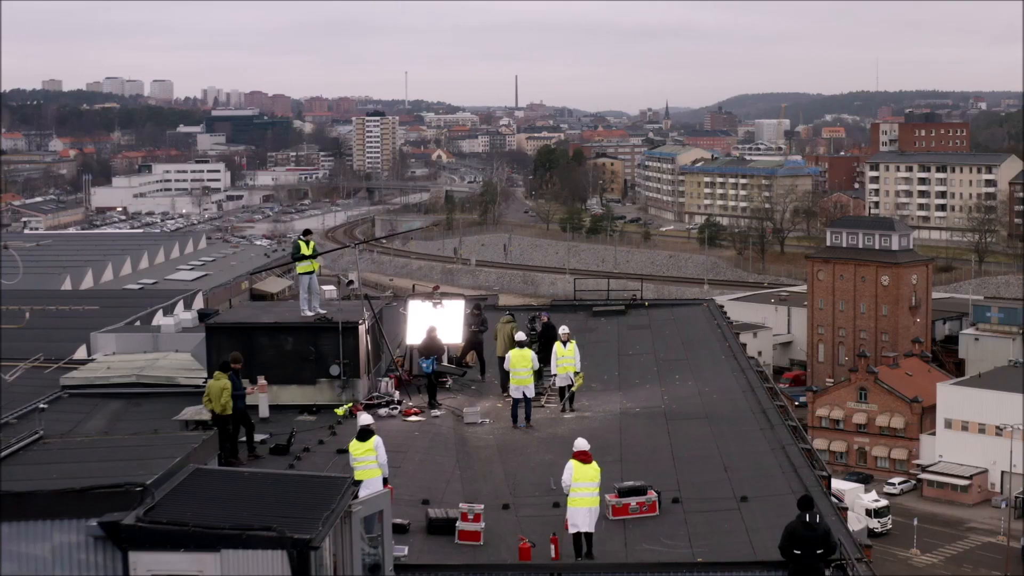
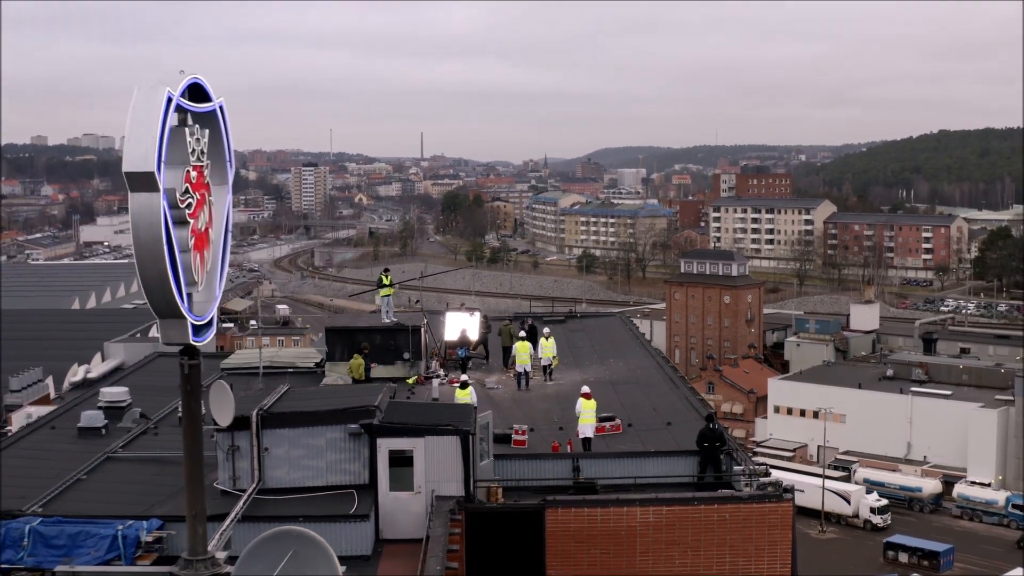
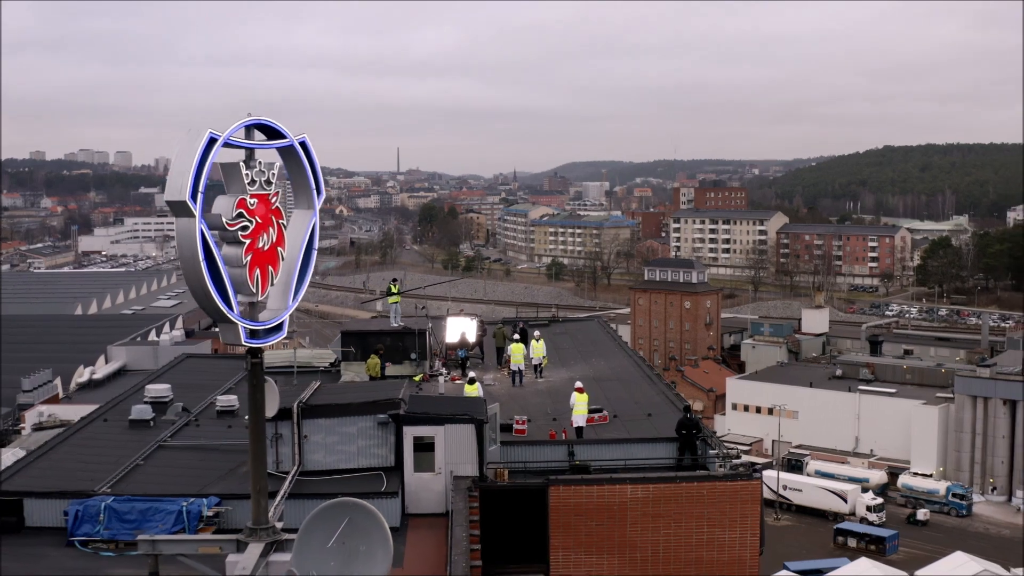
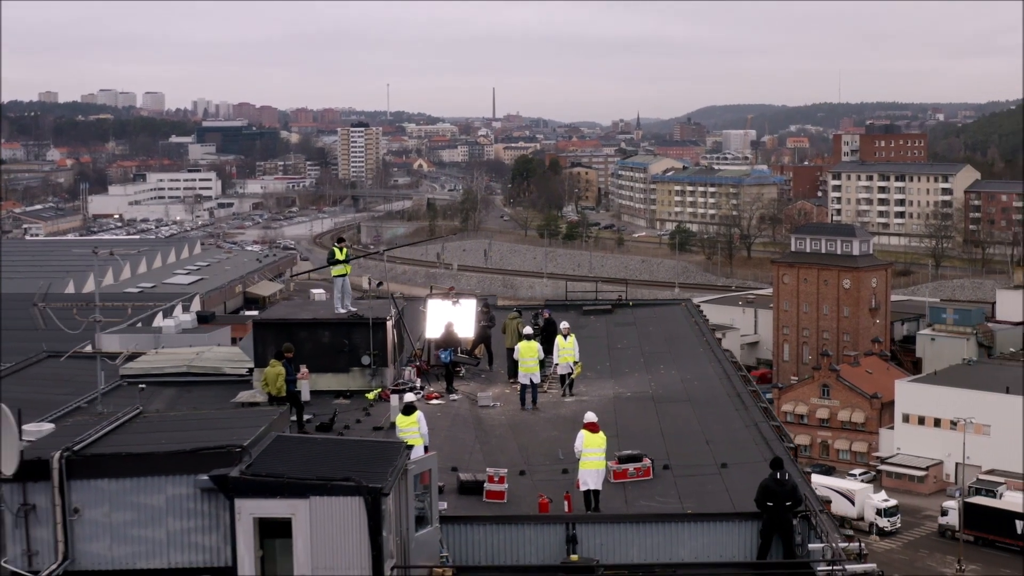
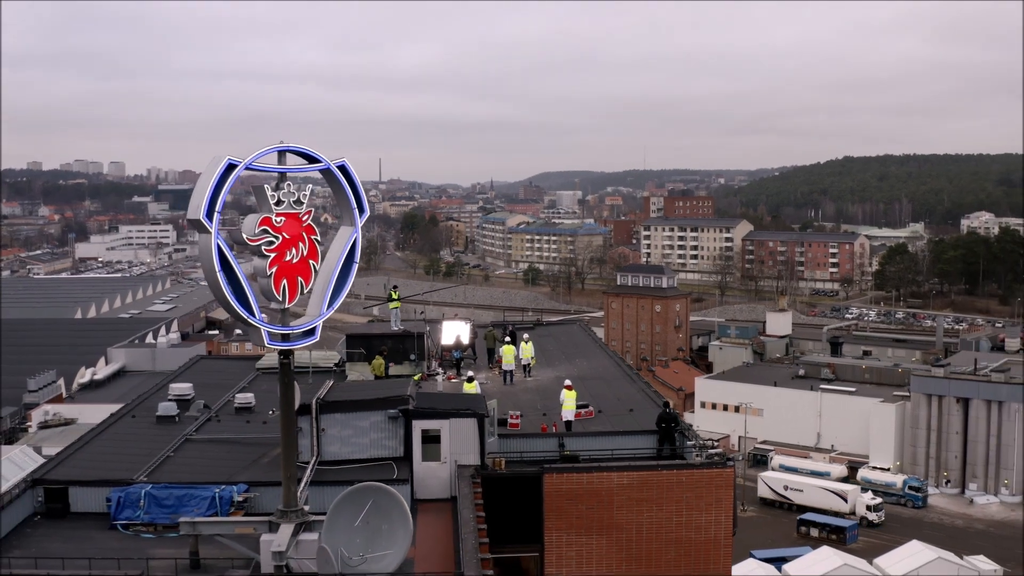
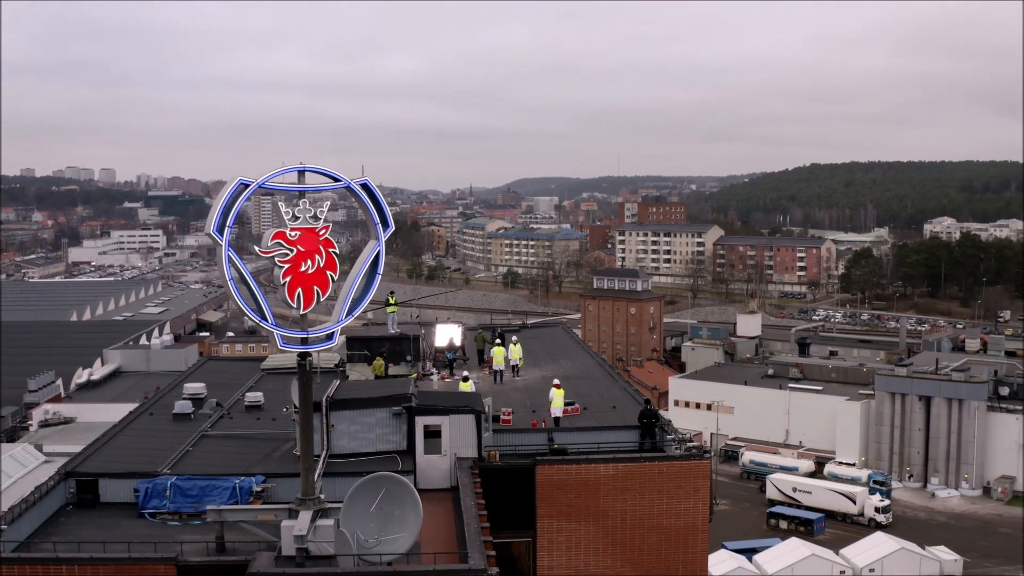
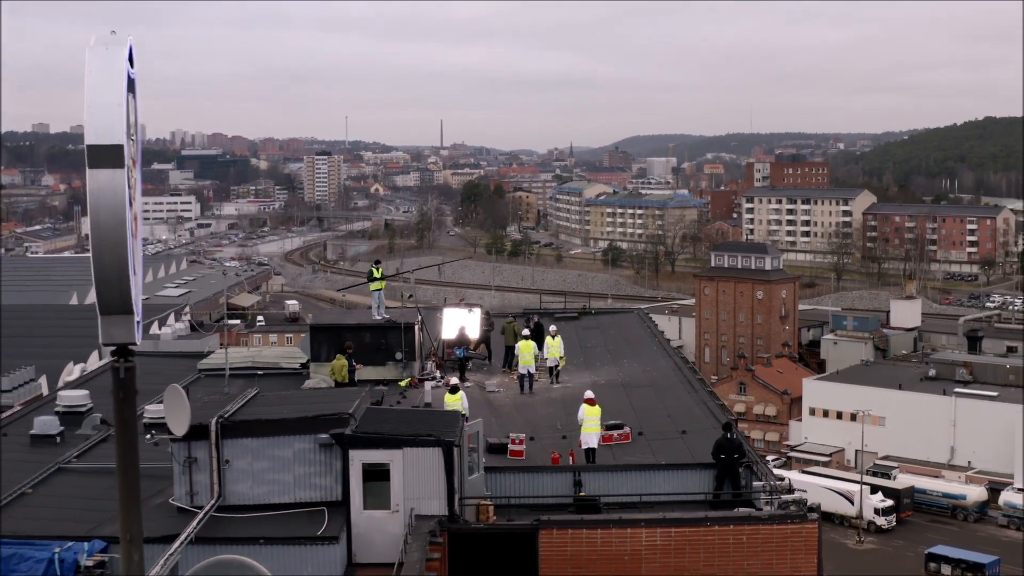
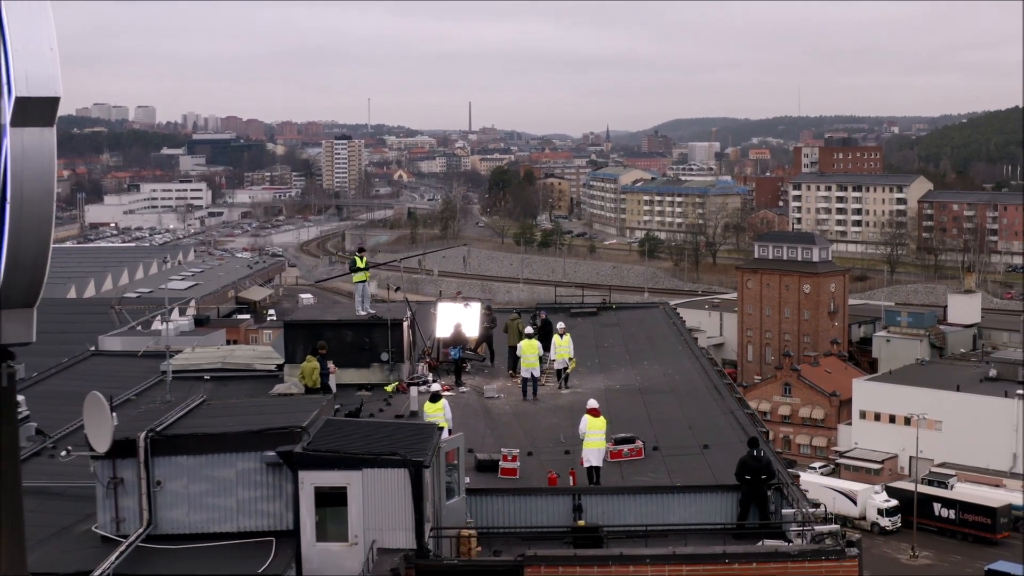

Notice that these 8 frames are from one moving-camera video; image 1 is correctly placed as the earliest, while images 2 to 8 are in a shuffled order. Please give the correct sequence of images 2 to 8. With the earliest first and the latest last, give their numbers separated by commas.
4, 8, 7, 2, 3, 5, 6
